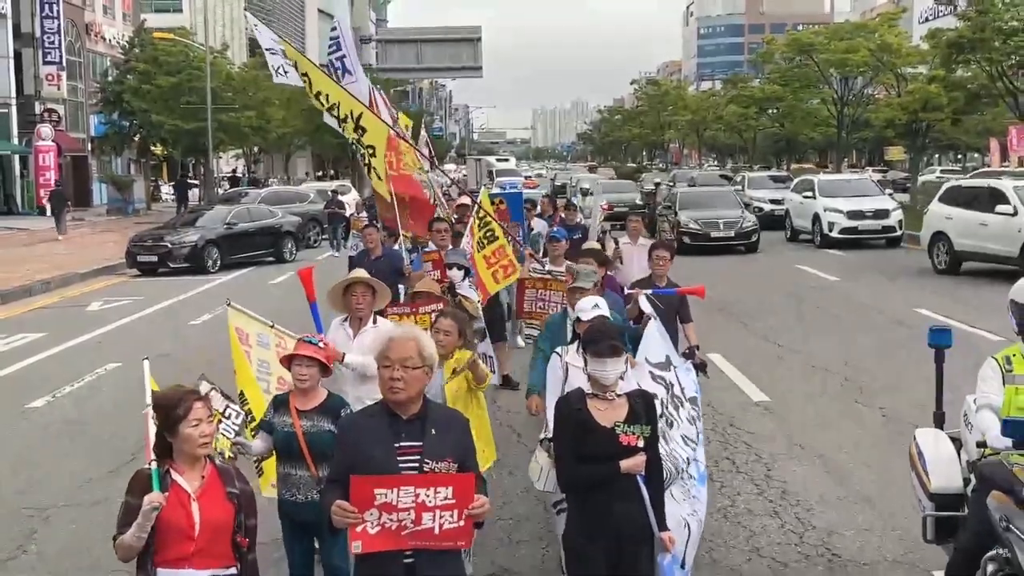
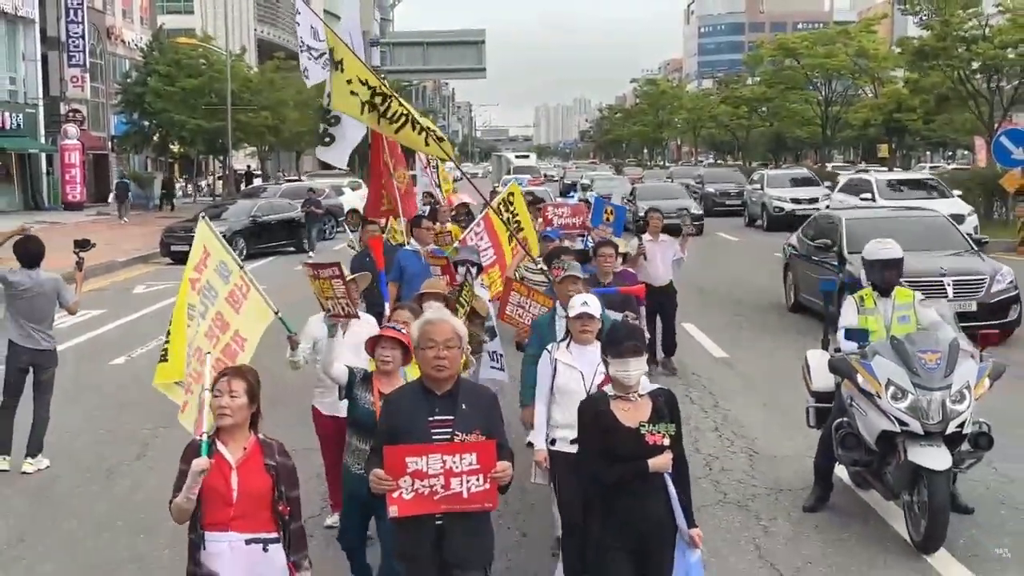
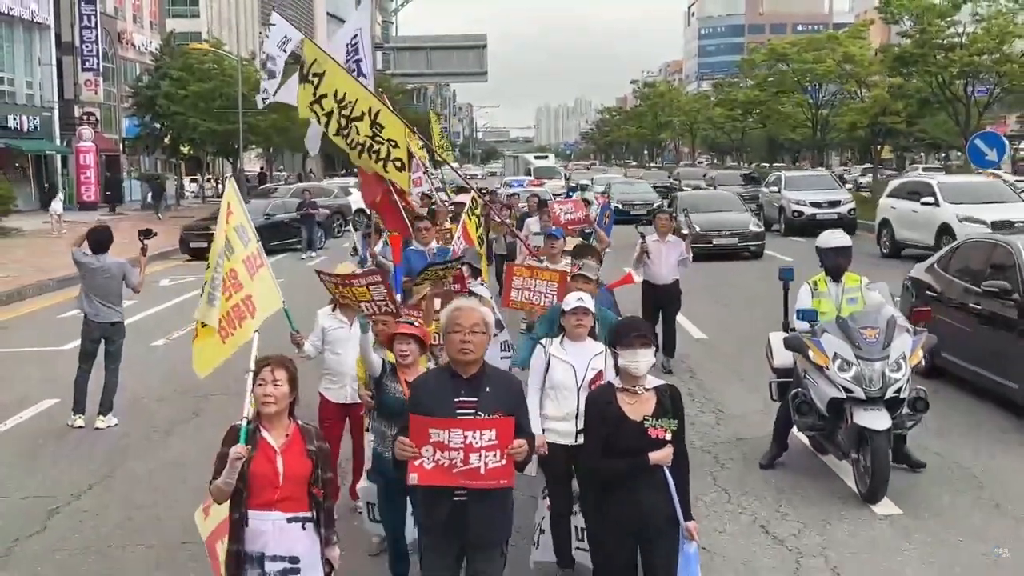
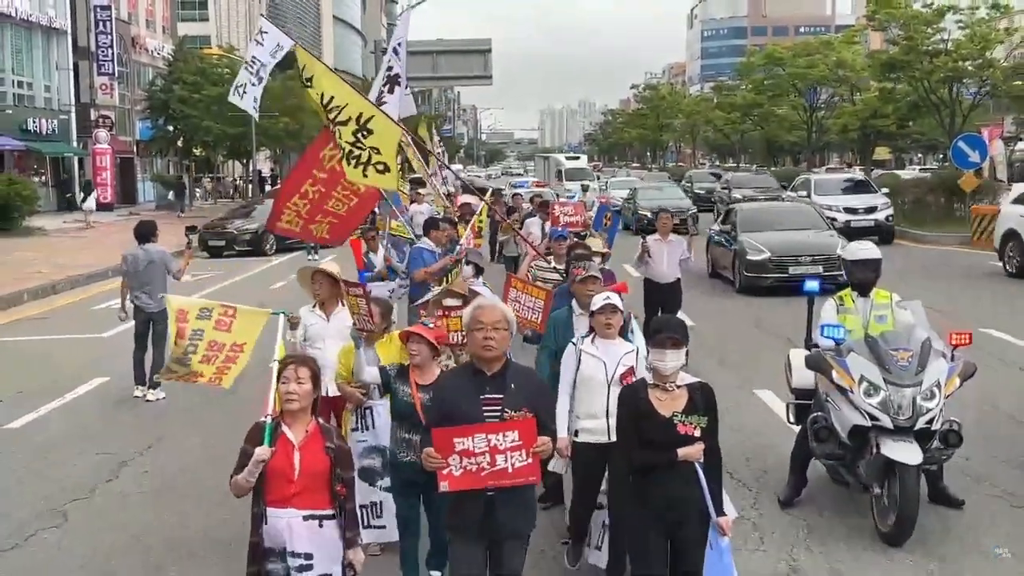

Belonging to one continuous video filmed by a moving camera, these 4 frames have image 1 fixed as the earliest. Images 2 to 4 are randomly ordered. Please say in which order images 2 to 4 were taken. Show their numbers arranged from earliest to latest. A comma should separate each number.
2, 3, 4
